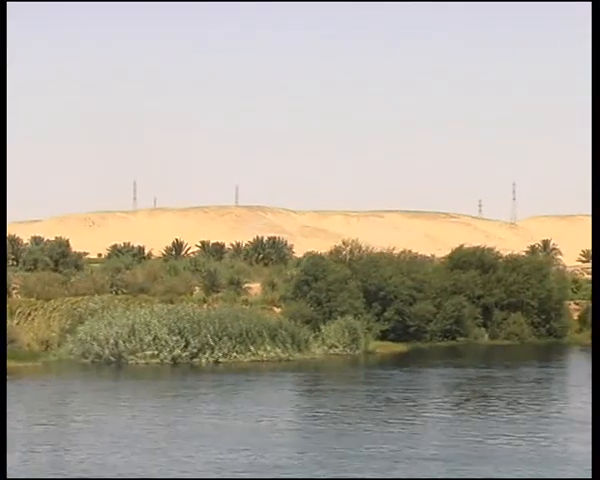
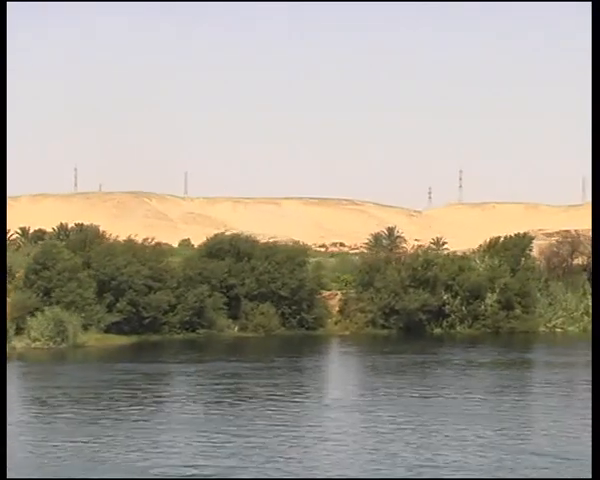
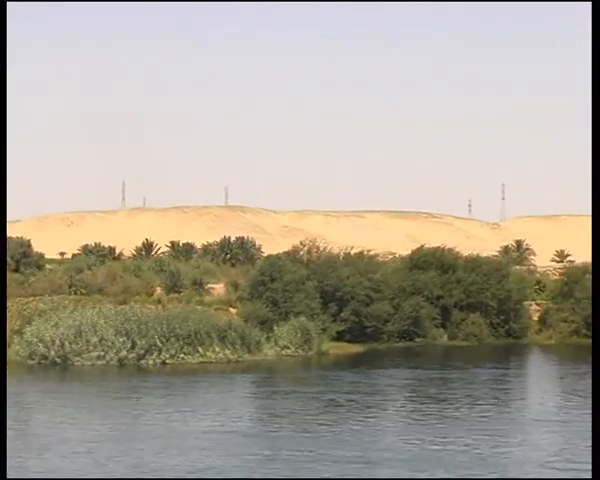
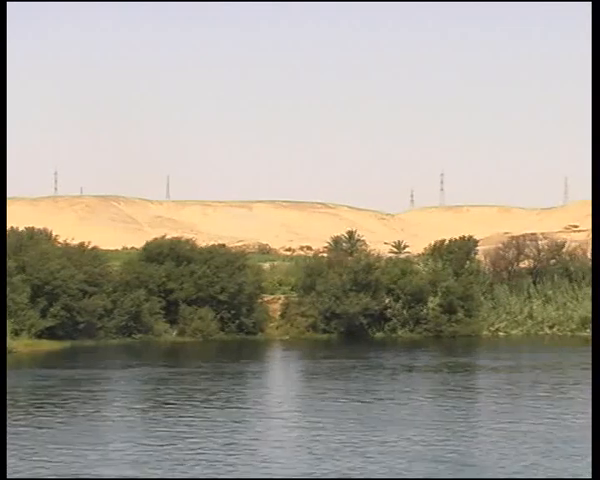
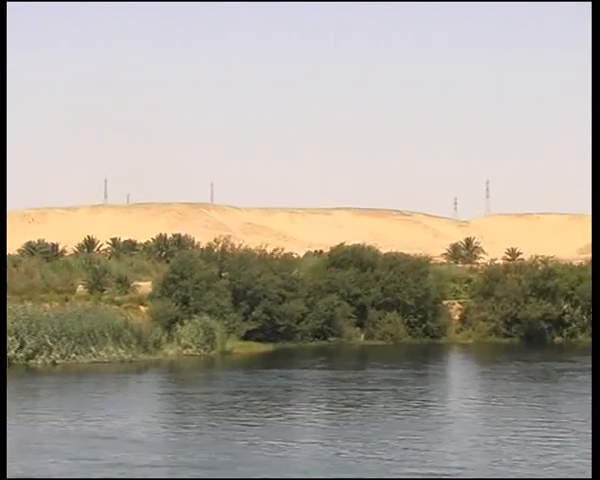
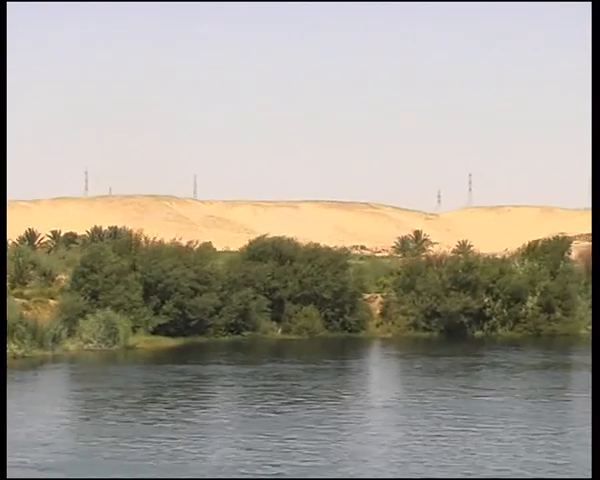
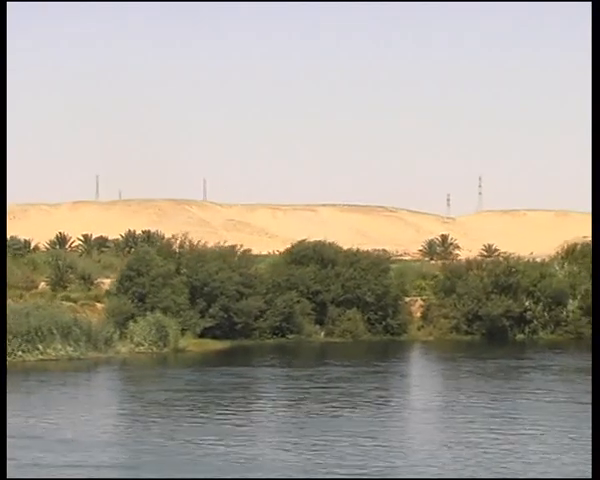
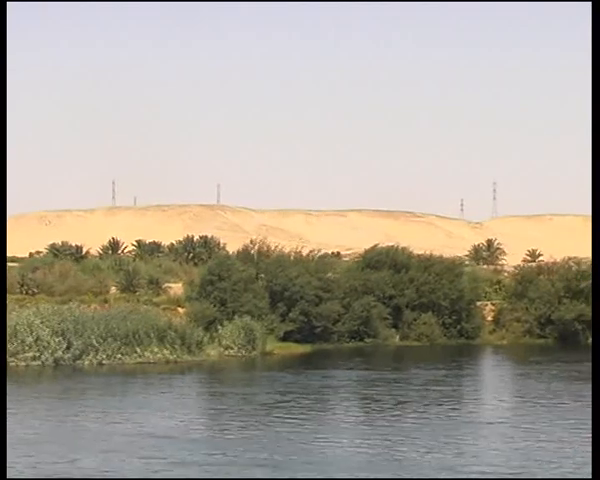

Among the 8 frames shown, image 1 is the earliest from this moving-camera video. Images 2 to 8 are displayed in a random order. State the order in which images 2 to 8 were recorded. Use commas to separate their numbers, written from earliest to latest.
3, 8, 5, 7, 6, 2, 4
